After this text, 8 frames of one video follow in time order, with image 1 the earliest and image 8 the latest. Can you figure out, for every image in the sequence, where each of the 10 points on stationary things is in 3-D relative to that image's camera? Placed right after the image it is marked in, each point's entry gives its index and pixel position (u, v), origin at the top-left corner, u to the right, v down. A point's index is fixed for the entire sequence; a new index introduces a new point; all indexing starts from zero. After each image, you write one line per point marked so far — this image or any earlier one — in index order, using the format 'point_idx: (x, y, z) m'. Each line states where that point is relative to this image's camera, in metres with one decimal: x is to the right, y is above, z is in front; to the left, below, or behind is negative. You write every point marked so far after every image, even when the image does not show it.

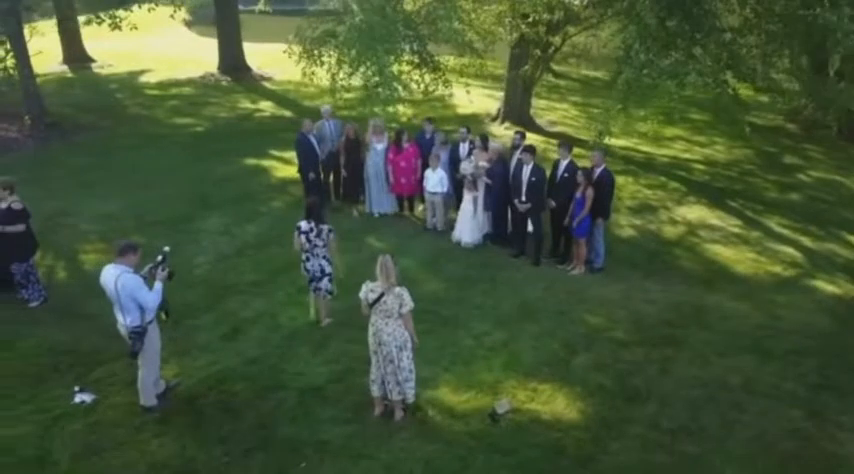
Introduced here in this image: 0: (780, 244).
0: (+7.8, -0.2, +14.9) m
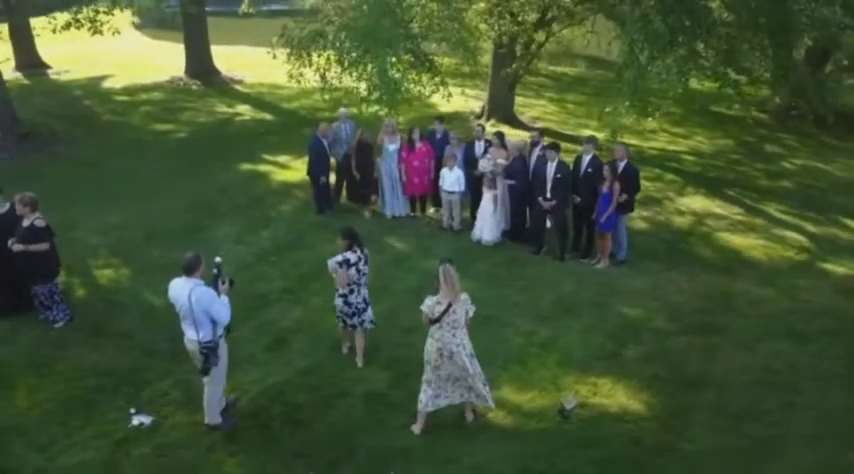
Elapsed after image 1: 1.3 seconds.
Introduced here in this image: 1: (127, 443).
0: (+8.2, +0.1, +15.5) m
1: (-3.8, -2.6, +8.6) m
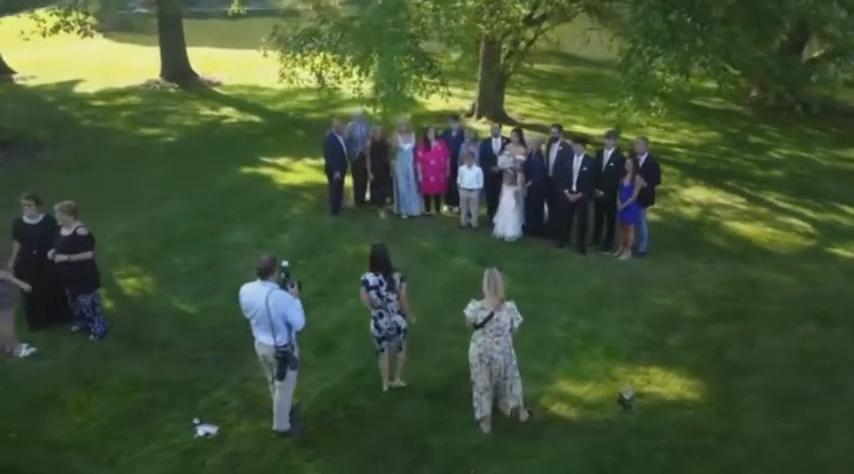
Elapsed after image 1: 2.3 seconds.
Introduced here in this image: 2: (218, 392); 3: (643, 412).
0: (+8.6, +0.4, +16.0) m
1: (-2.8, -2.7, +8.4) m
2: (-2.9, -2.2, +9.5) m
3: (+3.0, -2.4, +9.3) m
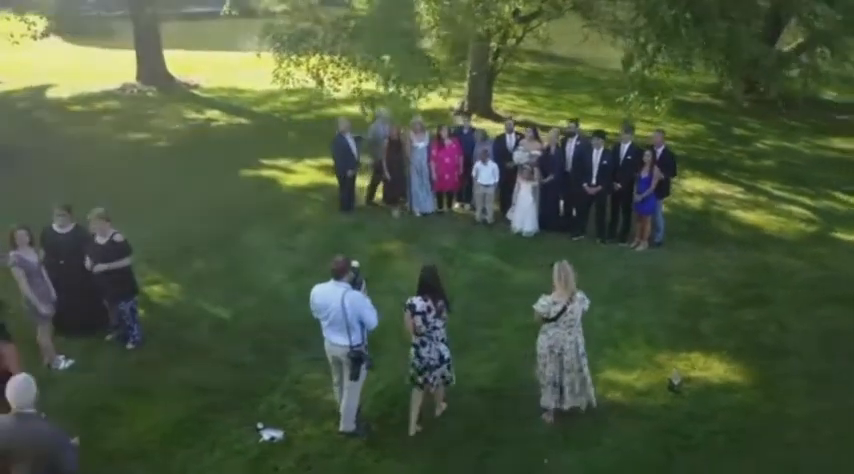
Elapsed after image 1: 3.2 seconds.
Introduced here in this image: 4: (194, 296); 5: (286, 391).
0: (+8.9, +0.8, +16.6) m
1: (-1.9, -2.7, +8.3) m
2: (-2.1, -2.2, +9.4) m
3: (+3.8, -2.2, +9.6) m
4: (-4.1, -1.1, +12.1) m
5: (-2.0, -2.2, +9.5) m
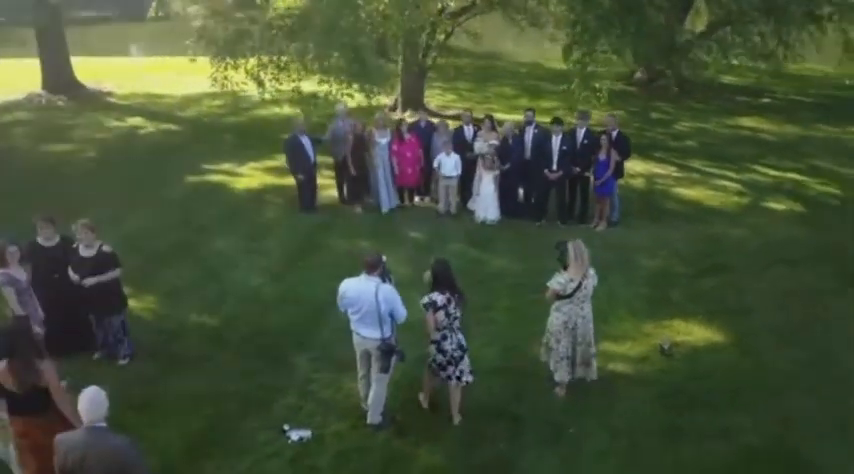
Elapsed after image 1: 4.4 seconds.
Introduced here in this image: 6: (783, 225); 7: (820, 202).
0: (+7.8, +1.5, +17.9) m
1: (-1.5, -2.7, +8.2) m
2: (-1.9, -2.2, +9.3) m
3: (+3.9, -1.8, +10.3) m
4: (-4.3, -1.2, +11.7) m
5: (-1.8, -2.2, +9.5) m
6: (+8.0, +0.3, +15.3) m
7: (+9.7, +0.8, +16.7) m
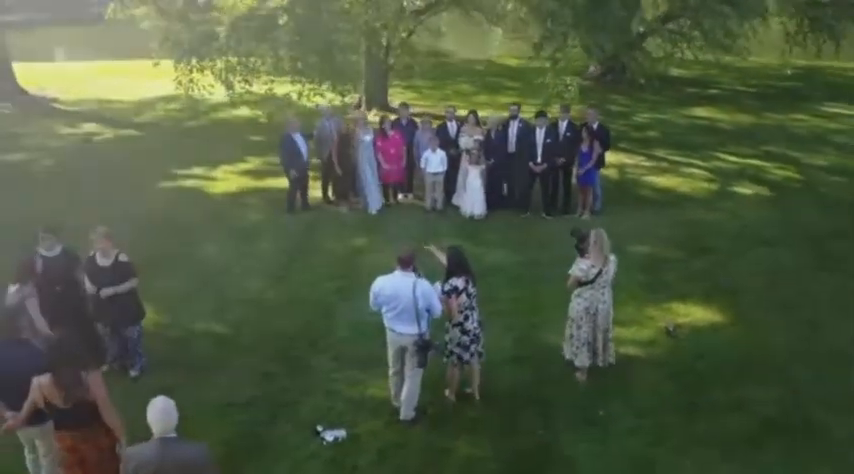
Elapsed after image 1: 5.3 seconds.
0: (+7.2, +1.9, +18.6) m
1: (-1.0, -2.7, +8.2) m
2: (-1.5, -2.2, +9.2) m
3: (+4.2, -1.6, +10.7) m
4: (-4.2, -1.3, +11.4) m
5: (-1.4, -2.1, +9.4) m
6: (+7.7, +0.7, +16.1) m
7: (+9.2, +1.3, +17.6) m
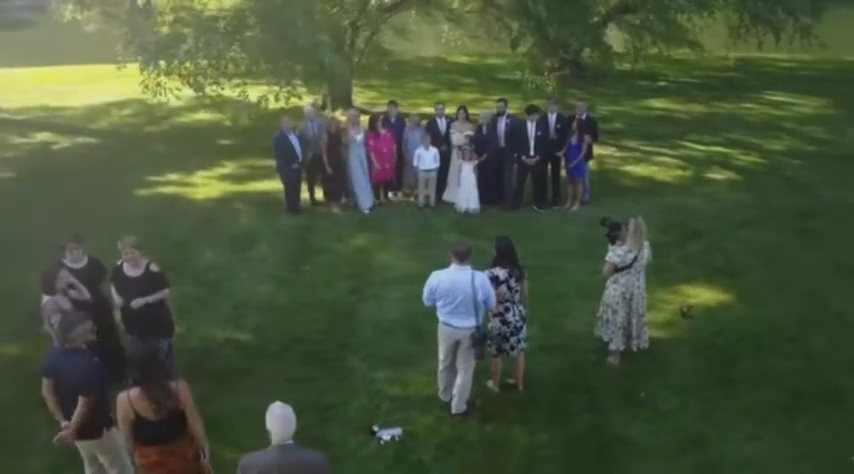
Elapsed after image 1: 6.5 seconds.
0: (+6.6, +2.3, +19.3) m
1: (-0.3, -2.6, +8.1) m
2: (-0.9, -2.2, +9.1) m
3: (+4.6, -1.3, +11.2) m
4: (-3.8, -1.4, +11.0) m
5: (-0.8, -2.1, +9.3) m
6: (+7.5, +1.1, +16.9) m
7: (+8.8, +1.8, +18.5) m
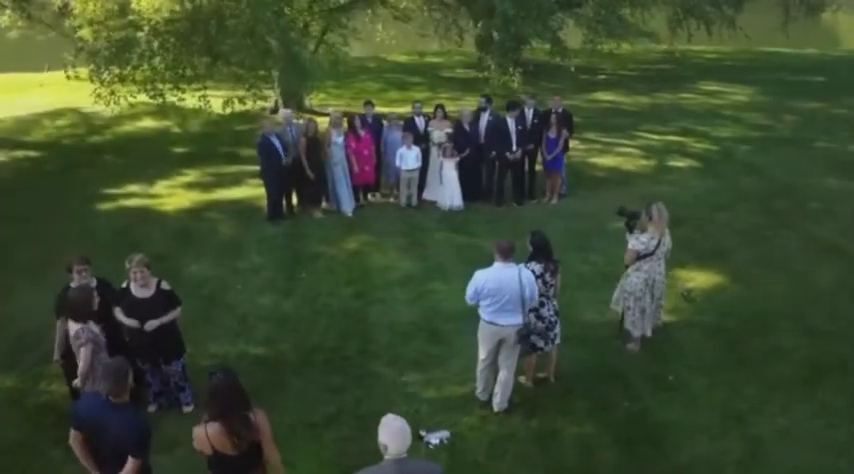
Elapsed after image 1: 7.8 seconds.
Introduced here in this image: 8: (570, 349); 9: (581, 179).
0: (+5.7, +2.6, +19.9) m
1: (+0.3, -2.6, +8.0) m
2: (-0.4, -2.2, +9.0) m
3: (+4.8, -1.1, +11.6) m
4: (-3.5, -1.6, +10.5) m
5: (-0.3, -2.2, +9.1) m
6: (+6.9, +1.5, +17.6) m
7: (+8.0, +2.3, +19.3) m
8: (+2.1, -1.7, +10.1) m
9: (+4.0, +1.5, +17.5) m
